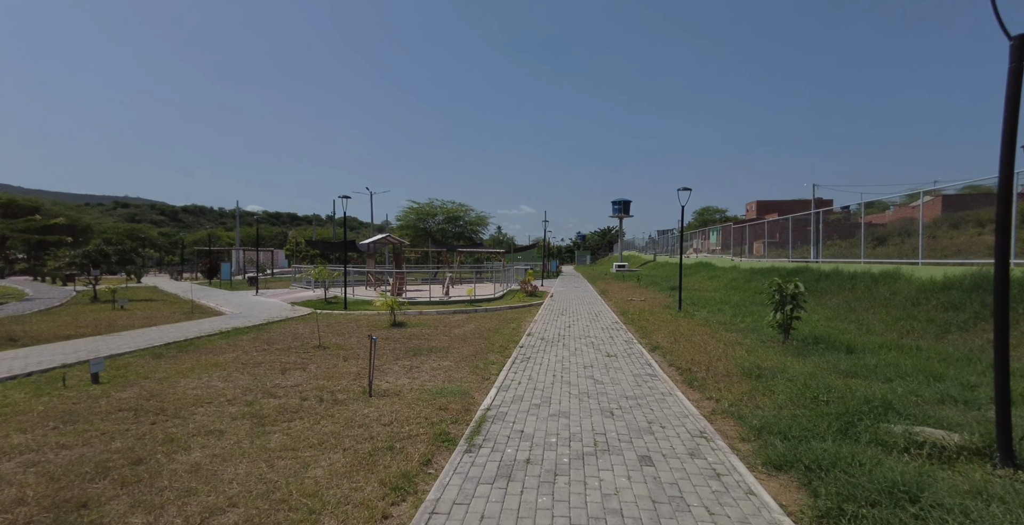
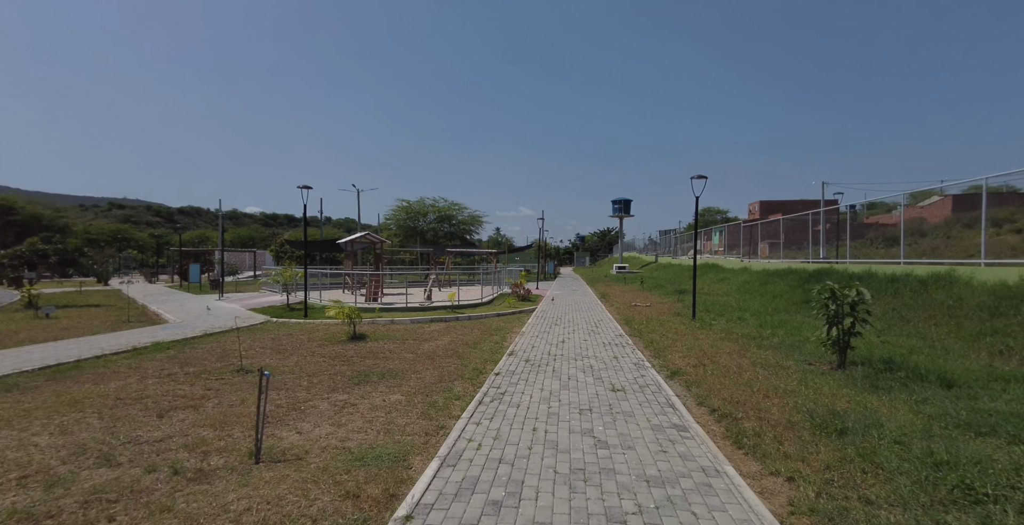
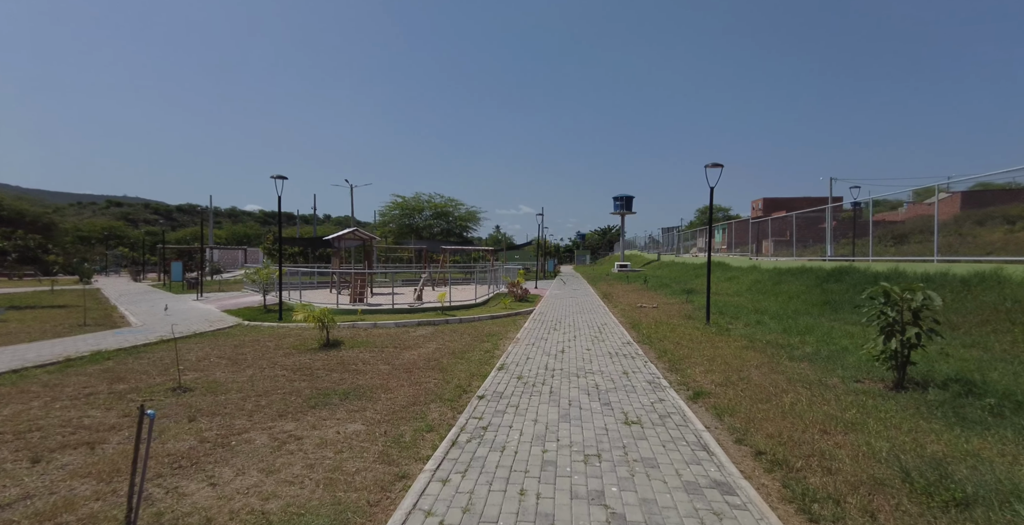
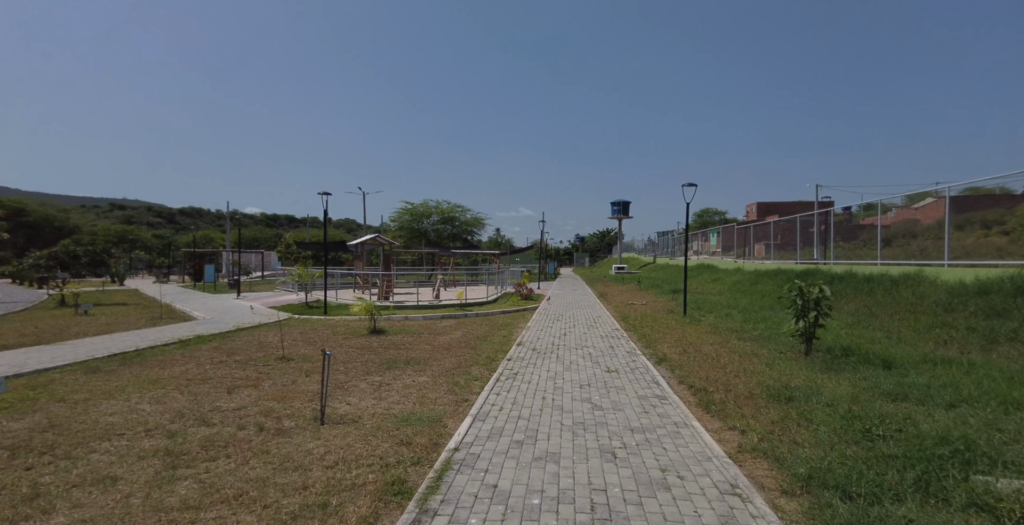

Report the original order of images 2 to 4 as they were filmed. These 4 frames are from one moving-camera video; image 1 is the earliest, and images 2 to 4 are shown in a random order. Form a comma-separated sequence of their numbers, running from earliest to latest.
4, 2, 3
